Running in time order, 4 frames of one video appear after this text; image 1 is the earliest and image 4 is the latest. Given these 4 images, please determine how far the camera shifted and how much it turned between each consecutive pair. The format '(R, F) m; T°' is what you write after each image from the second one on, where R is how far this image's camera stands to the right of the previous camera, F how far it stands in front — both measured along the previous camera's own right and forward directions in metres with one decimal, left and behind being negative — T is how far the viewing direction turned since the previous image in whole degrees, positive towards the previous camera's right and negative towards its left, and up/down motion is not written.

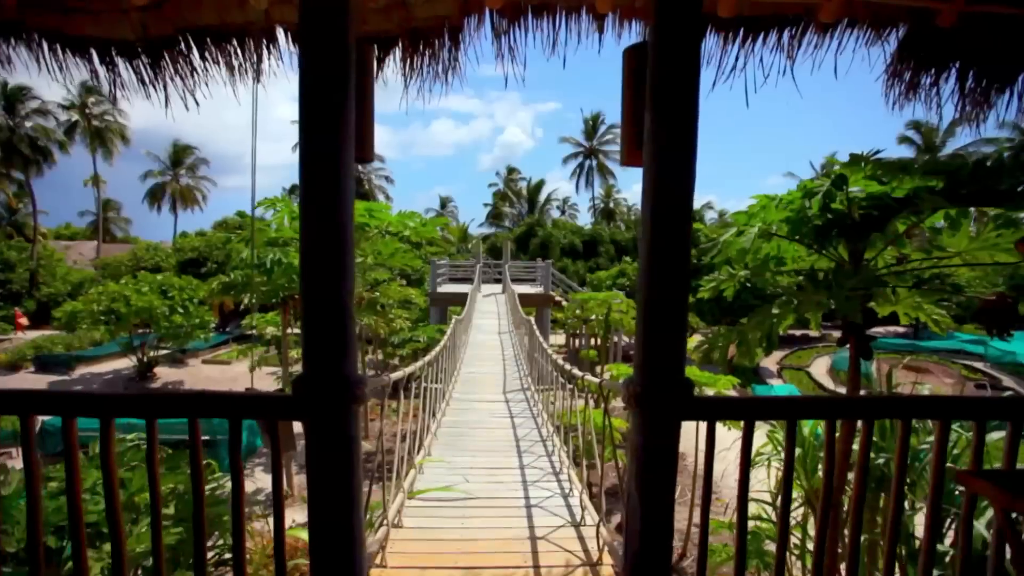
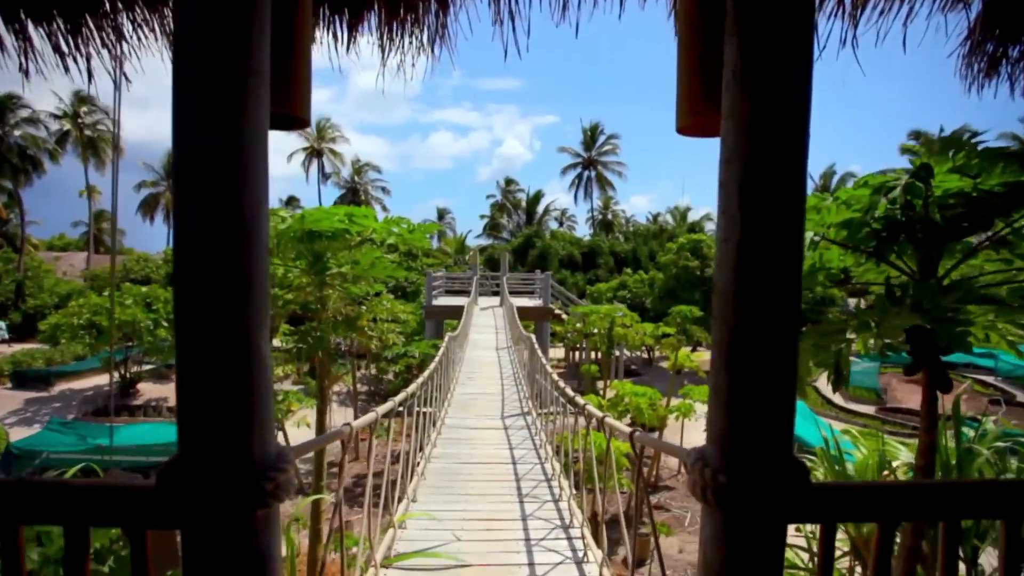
(0.0, +0.6) m; 0°
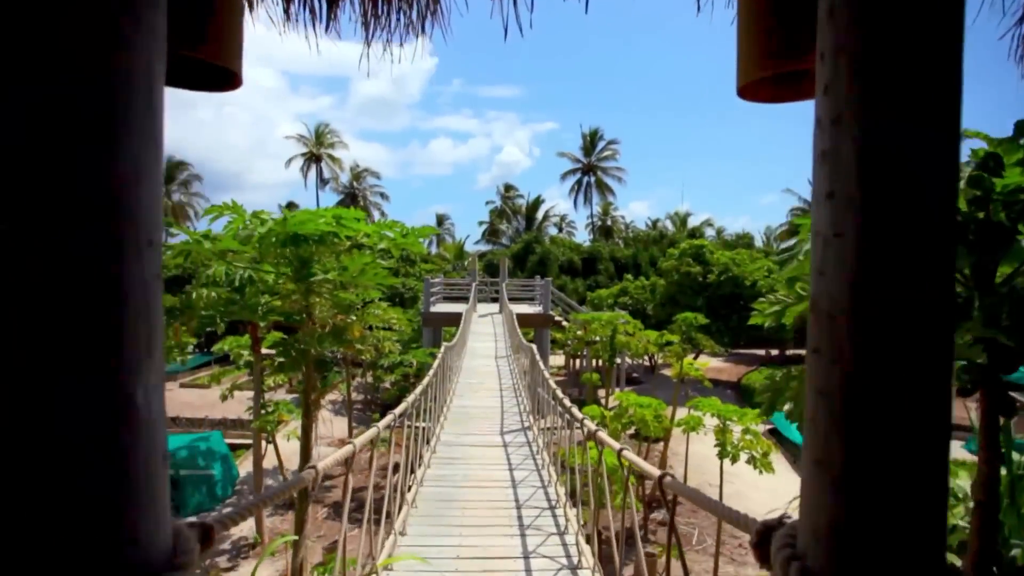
(0.0, +0.3) m; 0°
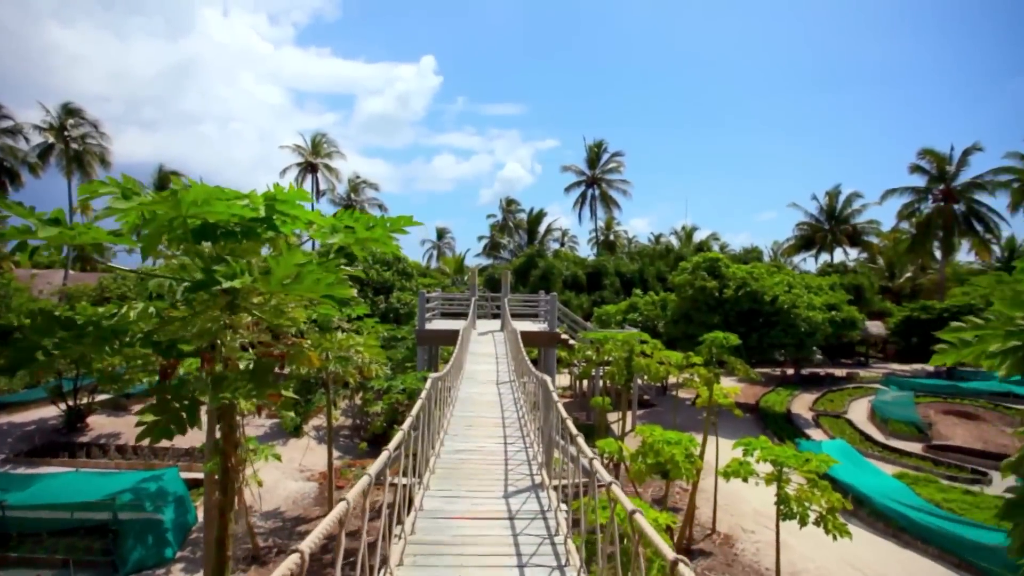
(-0.1, +1.4) m; 0°
